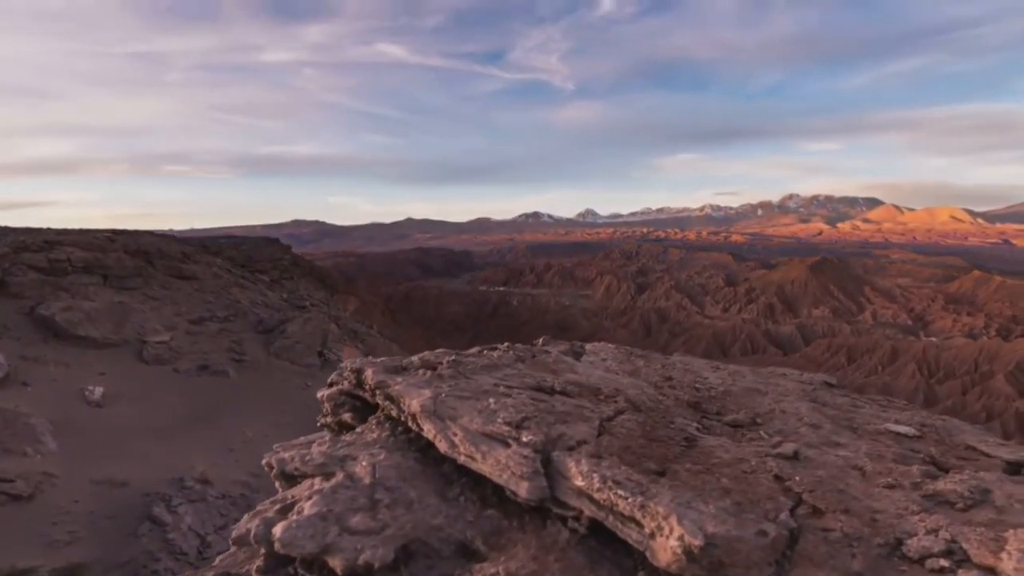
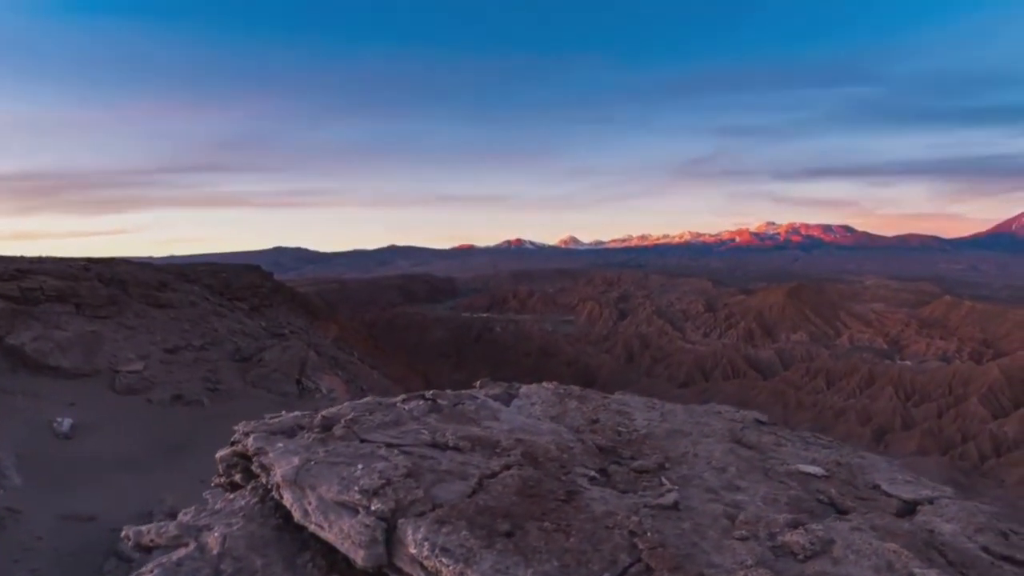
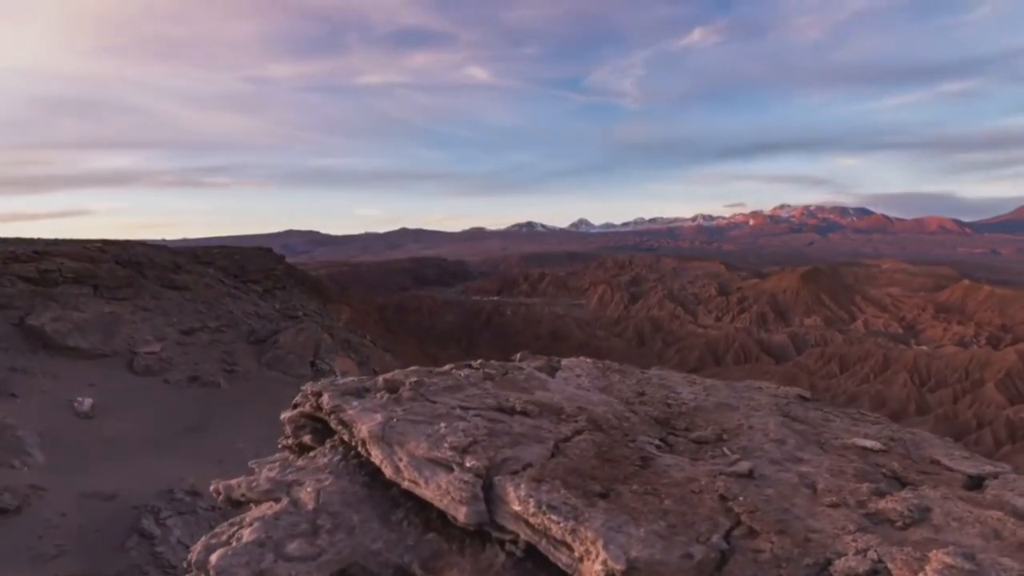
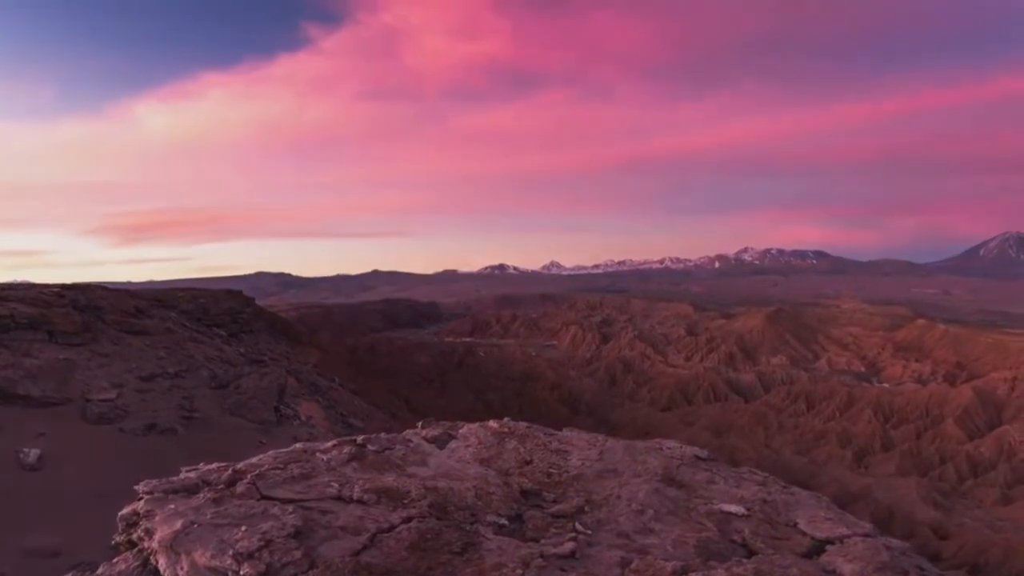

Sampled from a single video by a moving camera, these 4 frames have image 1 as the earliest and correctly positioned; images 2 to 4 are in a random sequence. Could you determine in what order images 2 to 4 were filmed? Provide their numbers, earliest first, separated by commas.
3, 2, 4
